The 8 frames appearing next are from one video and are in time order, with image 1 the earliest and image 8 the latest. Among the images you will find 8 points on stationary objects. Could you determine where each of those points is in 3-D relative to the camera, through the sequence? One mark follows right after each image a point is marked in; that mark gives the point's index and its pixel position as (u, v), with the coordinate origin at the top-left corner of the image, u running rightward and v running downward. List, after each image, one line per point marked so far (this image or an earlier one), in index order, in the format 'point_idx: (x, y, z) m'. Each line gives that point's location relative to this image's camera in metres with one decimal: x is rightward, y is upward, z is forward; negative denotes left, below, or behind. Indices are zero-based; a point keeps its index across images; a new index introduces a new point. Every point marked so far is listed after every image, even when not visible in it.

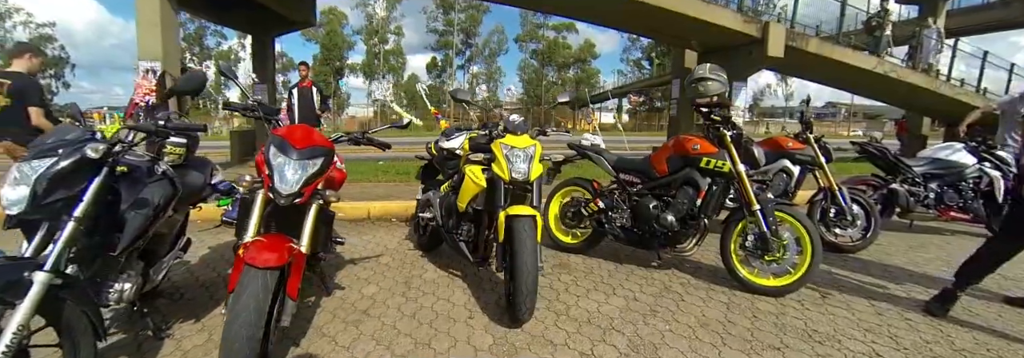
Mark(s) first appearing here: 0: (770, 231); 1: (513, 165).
0: (+1.8, -0.4, +2.7) m
1: (0.0, +0.1, +2.5) m
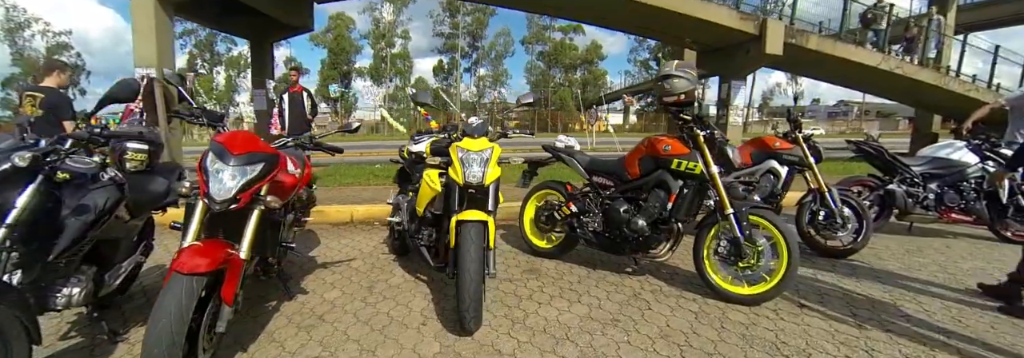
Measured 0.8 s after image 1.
0: (+1.5, -0.4, +2.5) m
1: (-0.3, +0.1, +2.5) m
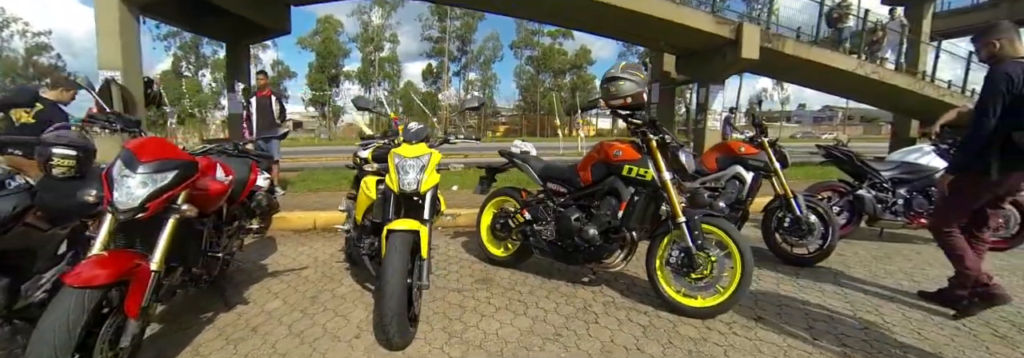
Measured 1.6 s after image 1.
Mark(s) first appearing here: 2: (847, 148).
0: (+1.2, -0.4, +2.4) m
1: (-0.7, 0.0, +2.4) m
2: (+3.7, +0.4, +4.3) m
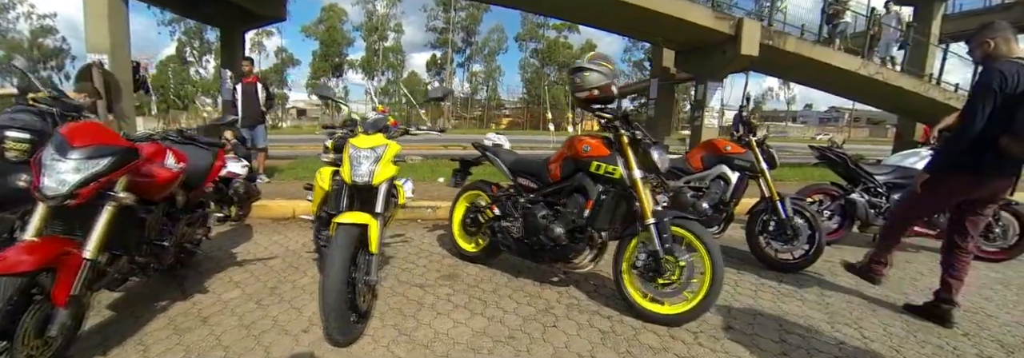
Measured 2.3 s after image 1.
0: (+0.9, -0.4, +2.3) m
1: (-0.9, +0.1, +2.3) m
2: (+3.5, +0.3, +4.2) m
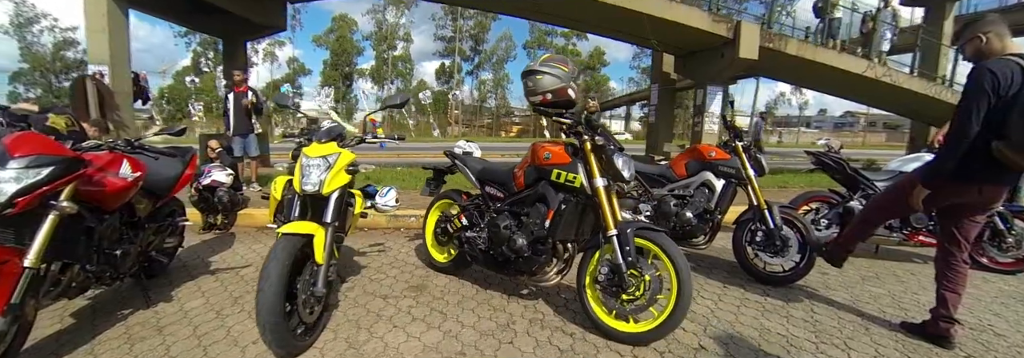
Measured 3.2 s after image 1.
0: (+0.6, -0.5, +2.2) m
1: (-1.2, 0.0, +2.2) m
2: (+3.3, +0.2, +3.9) m
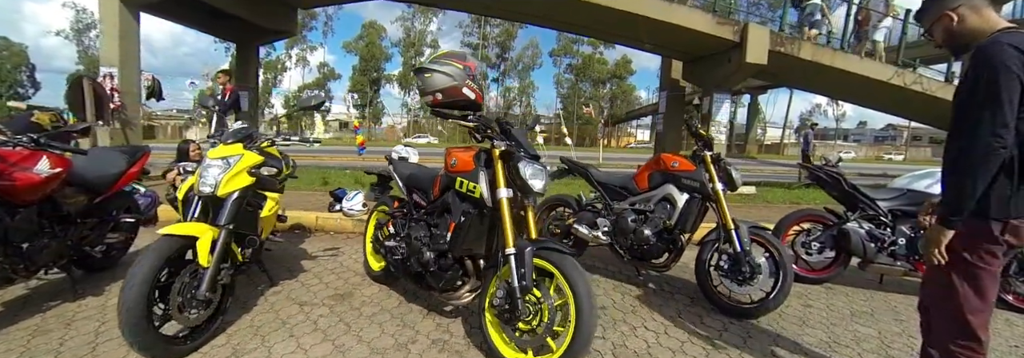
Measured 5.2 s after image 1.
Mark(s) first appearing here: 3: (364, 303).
0: (+0.1, -0.5, +2.0) m
1: (-1.7, 0.0, +2.2) m
2: (+2.9, +0.1, +3.5) m
3: (-1.0, -0.9, +2.8) m
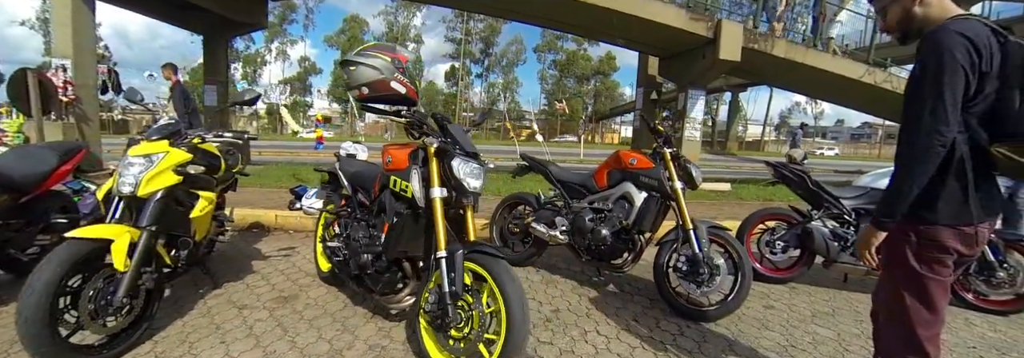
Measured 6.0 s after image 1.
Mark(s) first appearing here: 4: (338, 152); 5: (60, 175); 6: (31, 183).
0: (-0.3, -0.5, +1.9) m
1: (-2.1, 0.0, +2.0) m
2: (+2.5, +0.1, +3.4) m
3: (-1.4, -0.9, +2.6) m
4: (-1.3, +0.2, +3.0) m
5: (-3.3, 0.0, +2.9) m
6: (-3.3, 0.0, +2.6) m
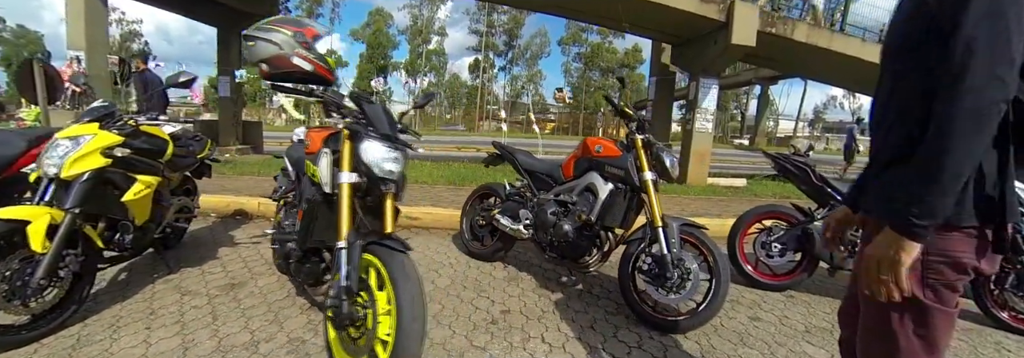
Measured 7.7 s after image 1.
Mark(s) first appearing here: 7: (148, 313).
0: (-0.7, -0.5, +1.7) m
1: (-2.4, +0.1, +2.0) m
2: (+2.2, +0.1, +3.1) m
3: (-1.7, -0.8, +2.6) m
4: (-1.6, +0.3, +2.9) m
5: (-3.6, +0.2, +3.0) m
6: (-3.6, +0.1, +2.7) m
7: (-2.1, -0.8, +2.3) m
